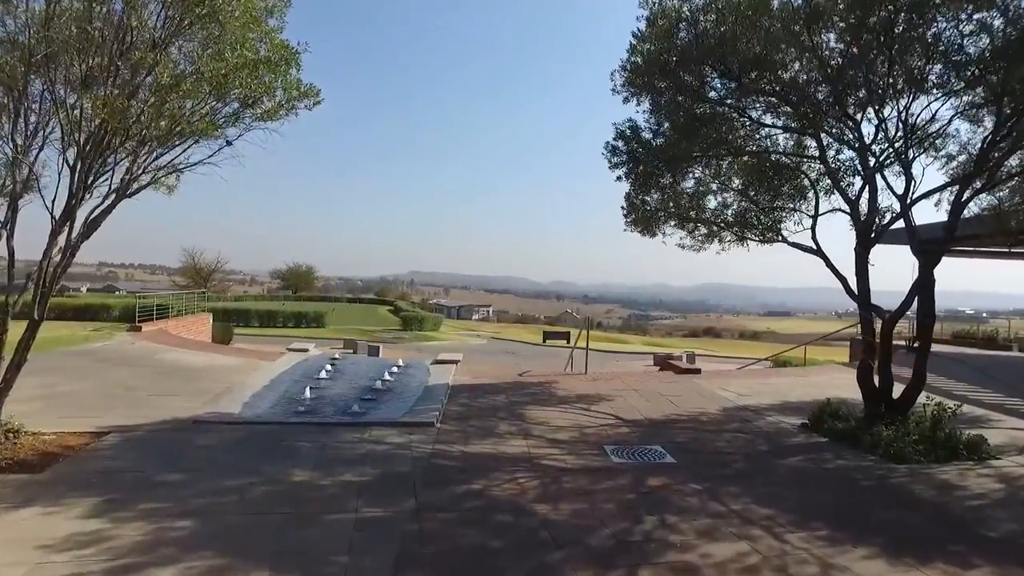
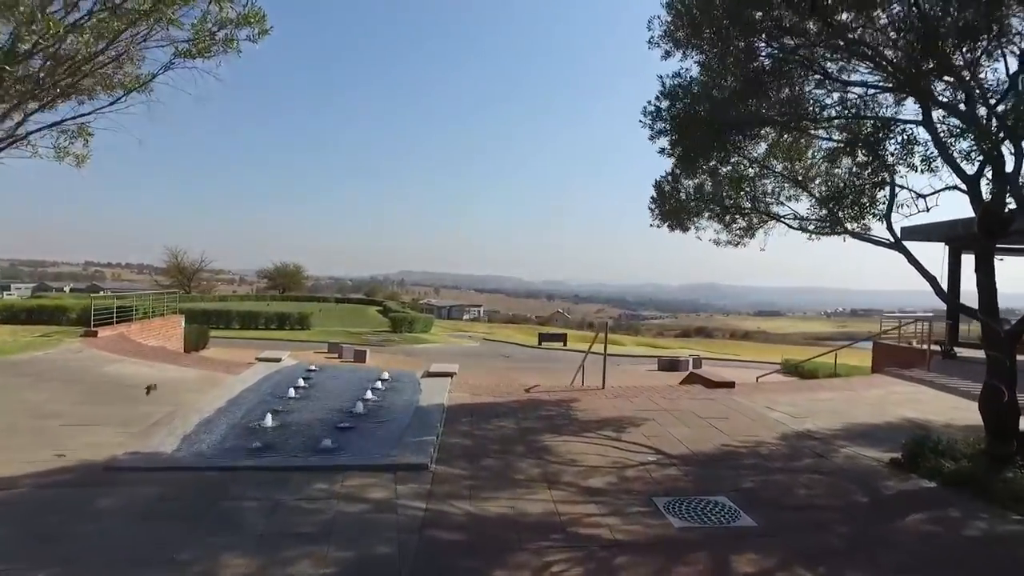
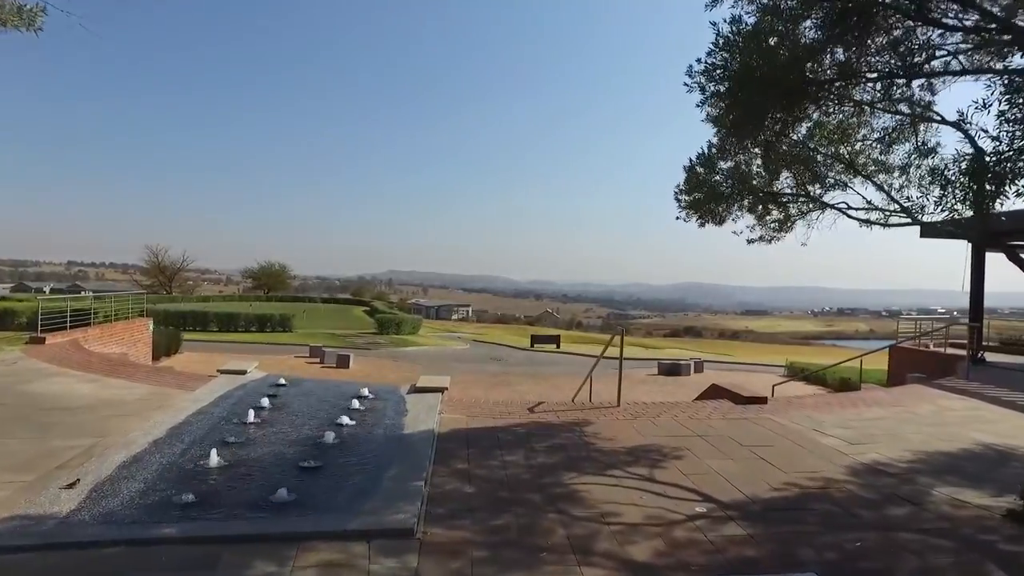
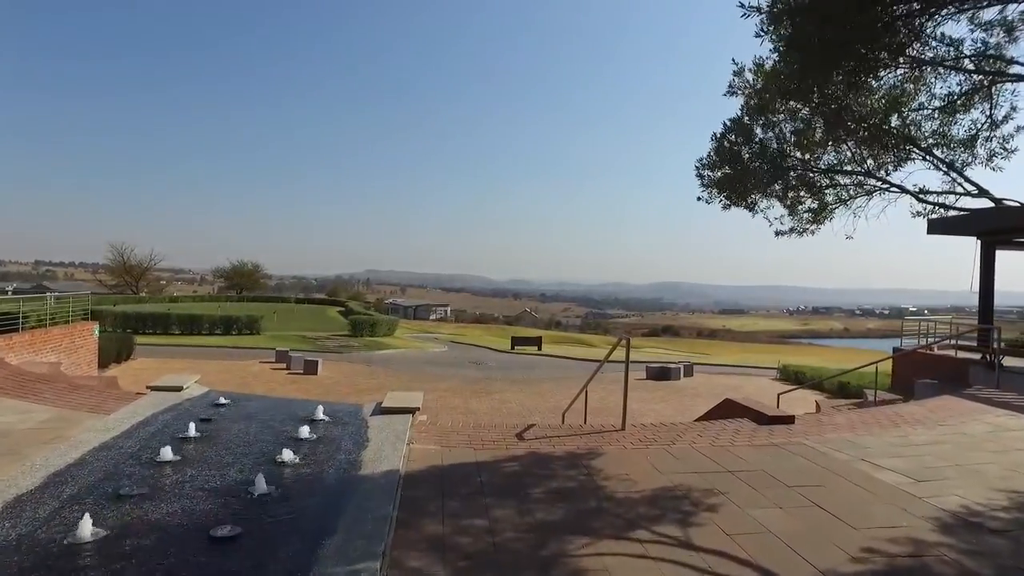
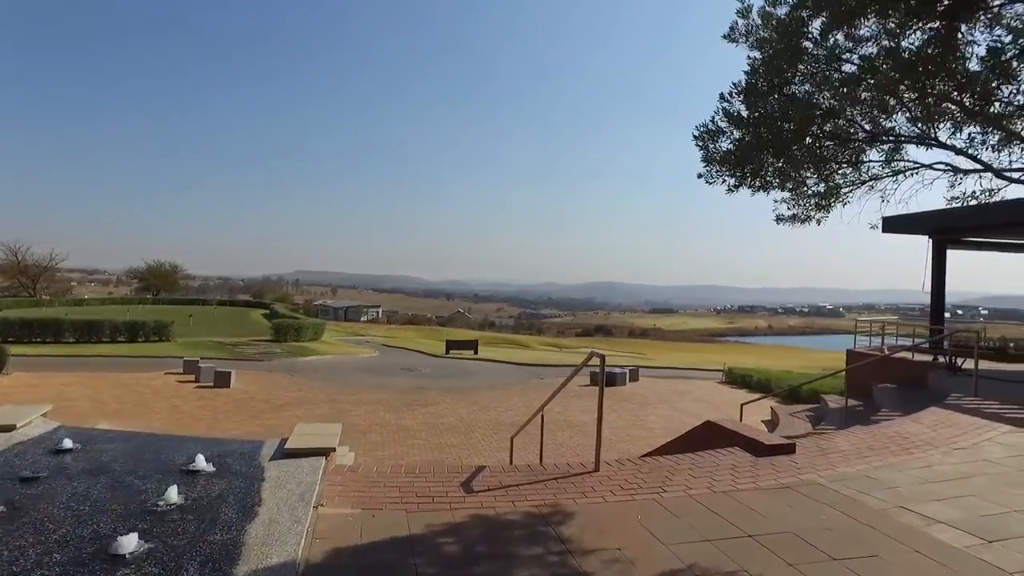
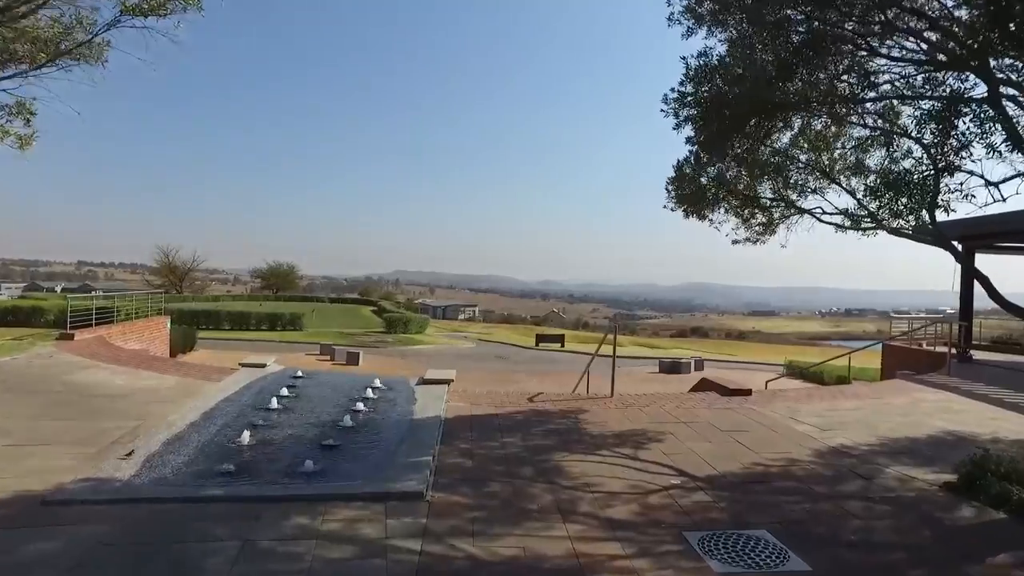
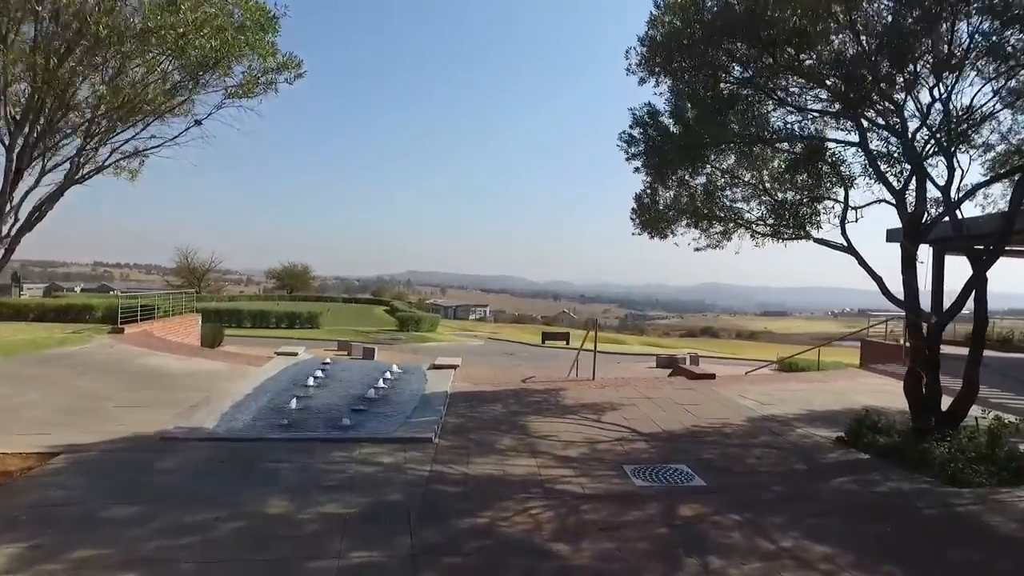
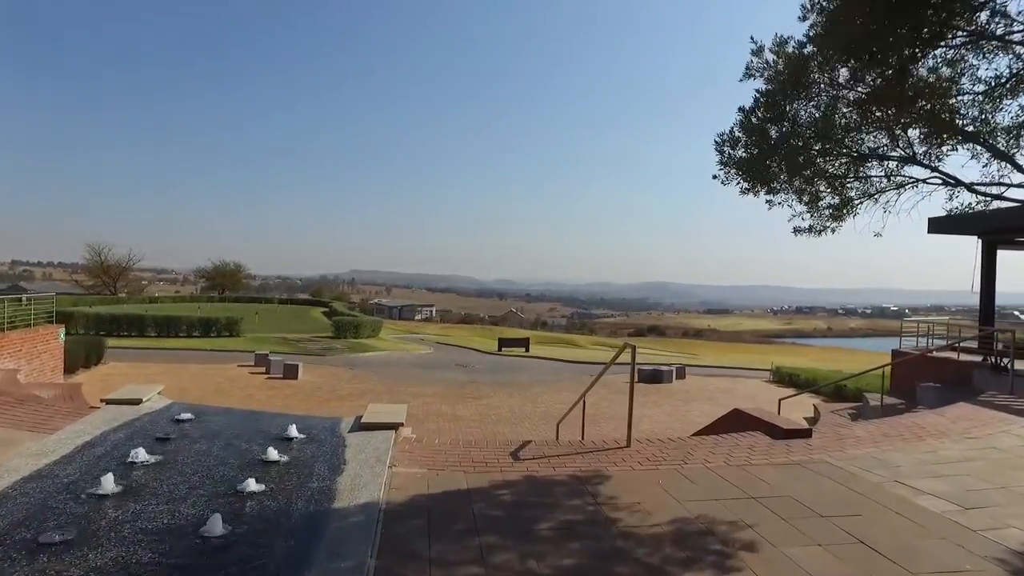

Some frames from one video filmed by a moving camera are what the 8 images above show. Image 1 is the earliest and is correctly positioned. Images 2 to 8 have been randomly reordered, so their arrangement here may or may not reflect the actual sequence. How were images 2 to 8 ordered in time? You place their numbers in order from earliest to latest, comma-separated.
7, 2, 6, 3, 4, 8, 5
